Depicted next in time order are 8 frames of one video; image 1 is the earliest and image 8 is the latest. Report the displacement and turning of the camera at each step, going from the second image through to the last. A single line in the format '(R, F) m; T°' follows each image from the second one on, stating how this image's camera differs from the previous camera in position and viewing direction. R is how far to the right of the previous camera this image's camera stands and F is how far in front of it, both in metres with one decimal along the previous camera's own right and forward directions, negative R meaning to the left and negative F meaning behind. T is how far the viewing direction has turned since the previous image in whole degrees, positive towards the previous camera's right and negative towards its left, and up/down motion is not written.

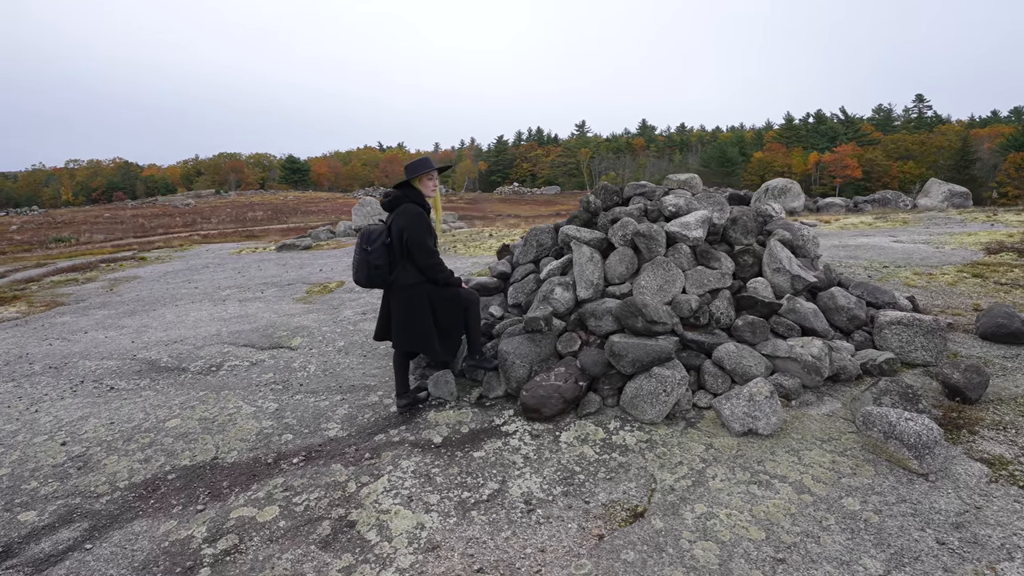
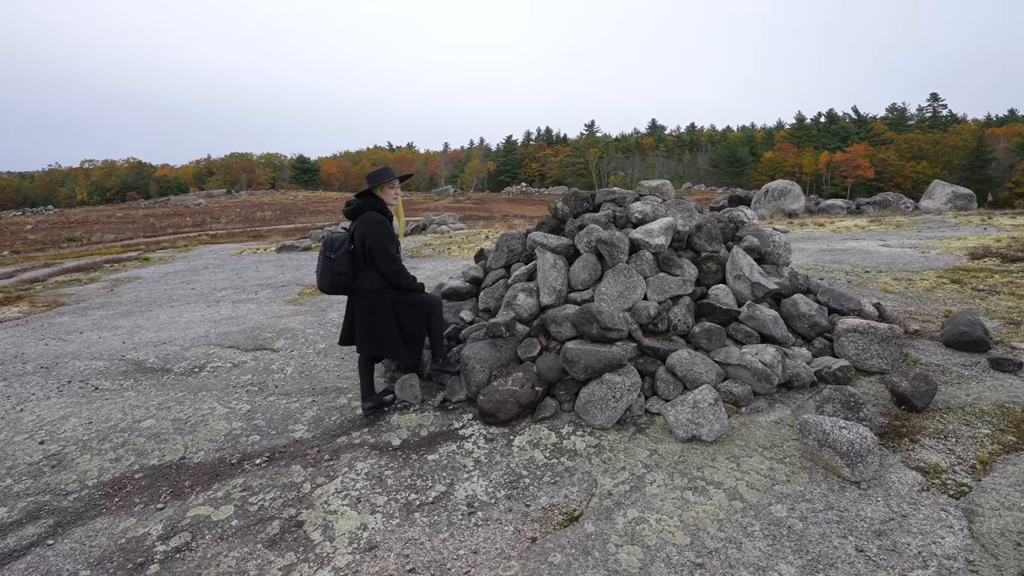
(+0.5, -0.1) m; -1°
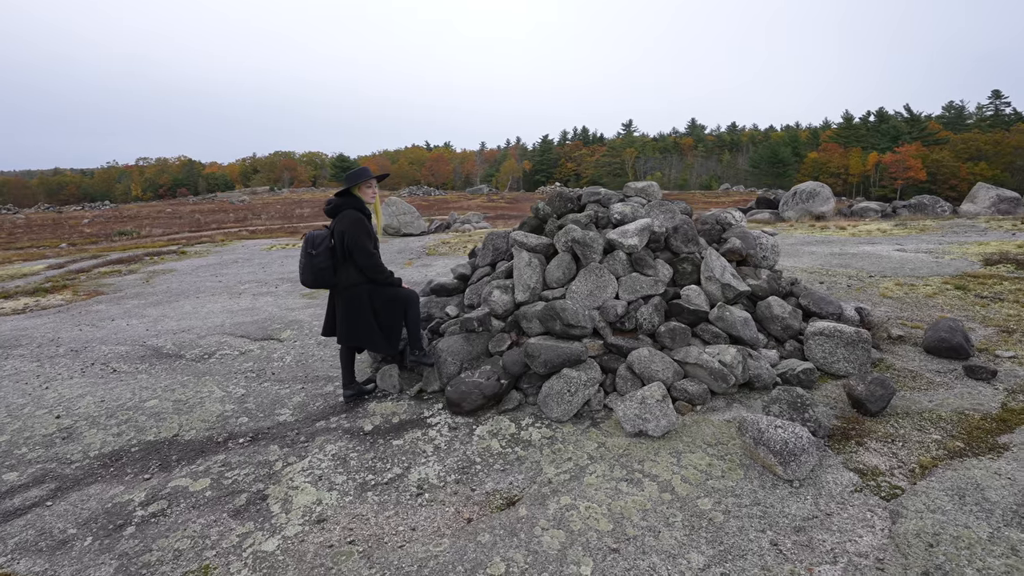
(+0.7, -0.2) m; -4°
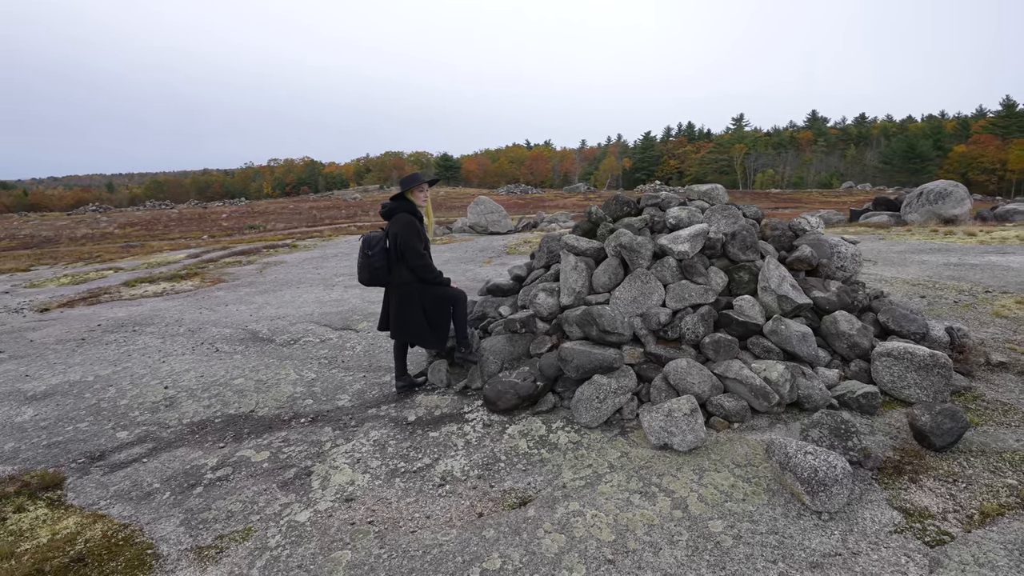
(+0.6, 0.0) m; -10°
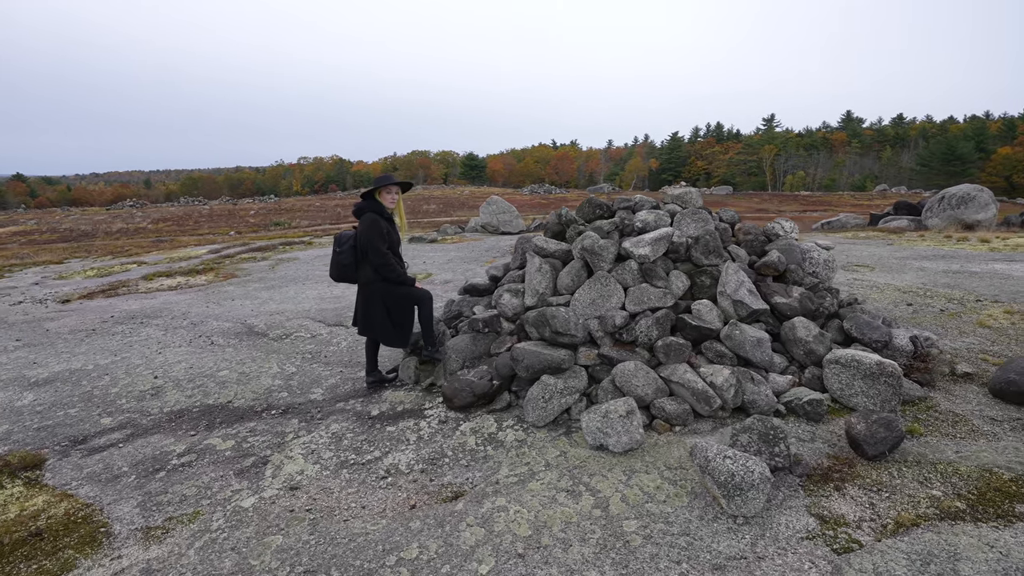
(+0.8, -0.1) m; -3°
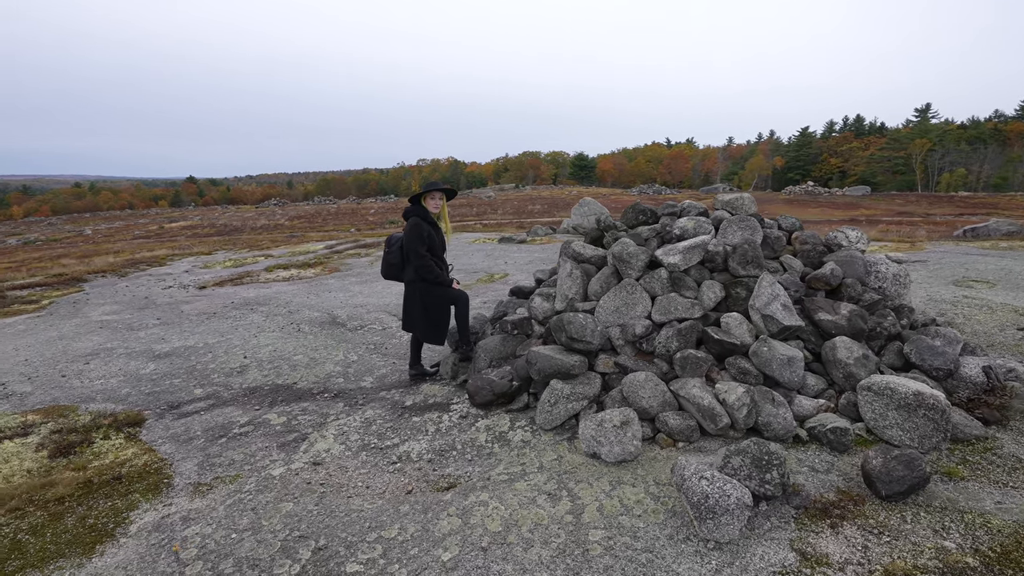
(+1.0, -0.1) m; -12°
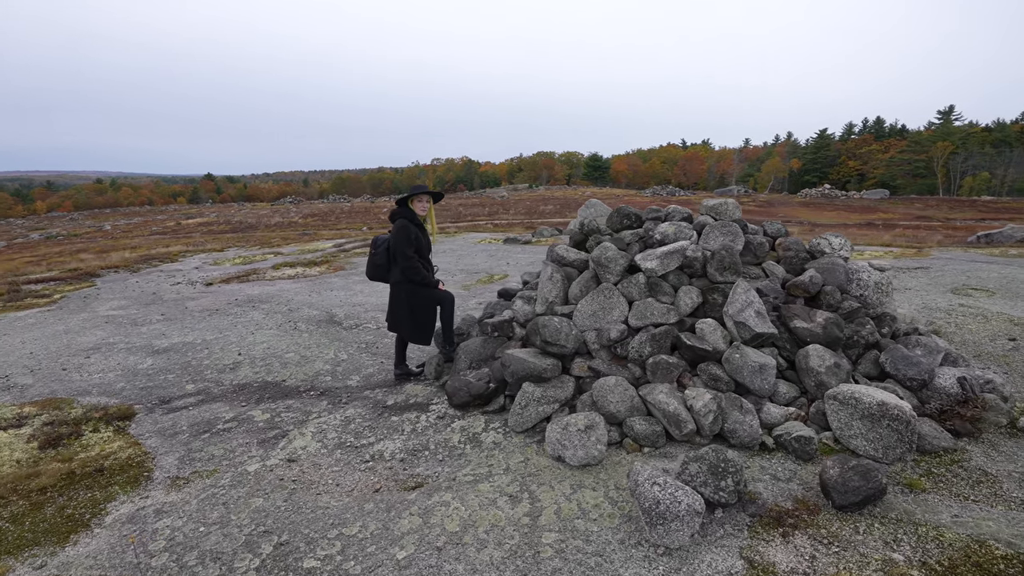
(+0.4, -0.1) m; -1°
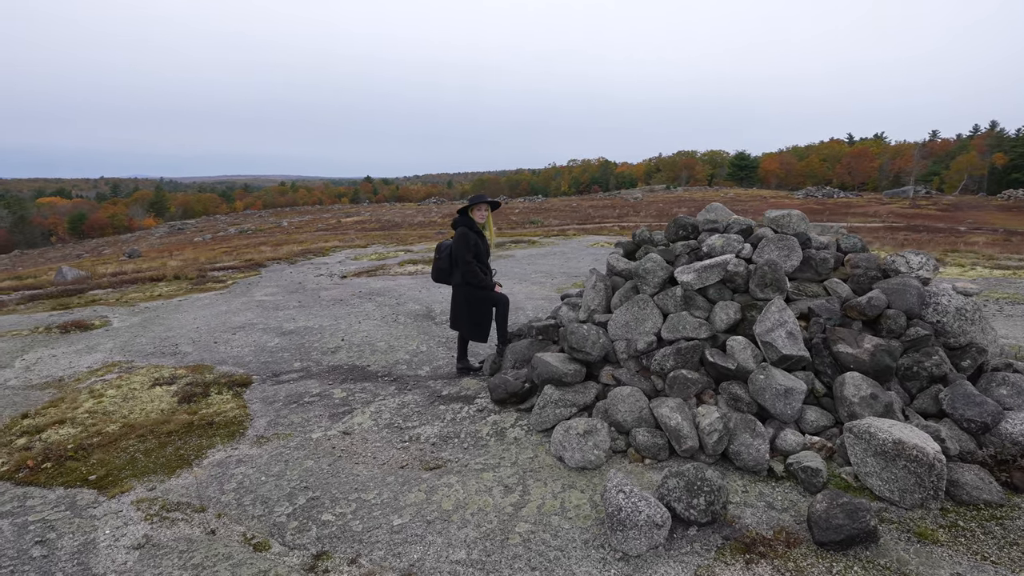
(+1.2, -0.2) m; -14°
